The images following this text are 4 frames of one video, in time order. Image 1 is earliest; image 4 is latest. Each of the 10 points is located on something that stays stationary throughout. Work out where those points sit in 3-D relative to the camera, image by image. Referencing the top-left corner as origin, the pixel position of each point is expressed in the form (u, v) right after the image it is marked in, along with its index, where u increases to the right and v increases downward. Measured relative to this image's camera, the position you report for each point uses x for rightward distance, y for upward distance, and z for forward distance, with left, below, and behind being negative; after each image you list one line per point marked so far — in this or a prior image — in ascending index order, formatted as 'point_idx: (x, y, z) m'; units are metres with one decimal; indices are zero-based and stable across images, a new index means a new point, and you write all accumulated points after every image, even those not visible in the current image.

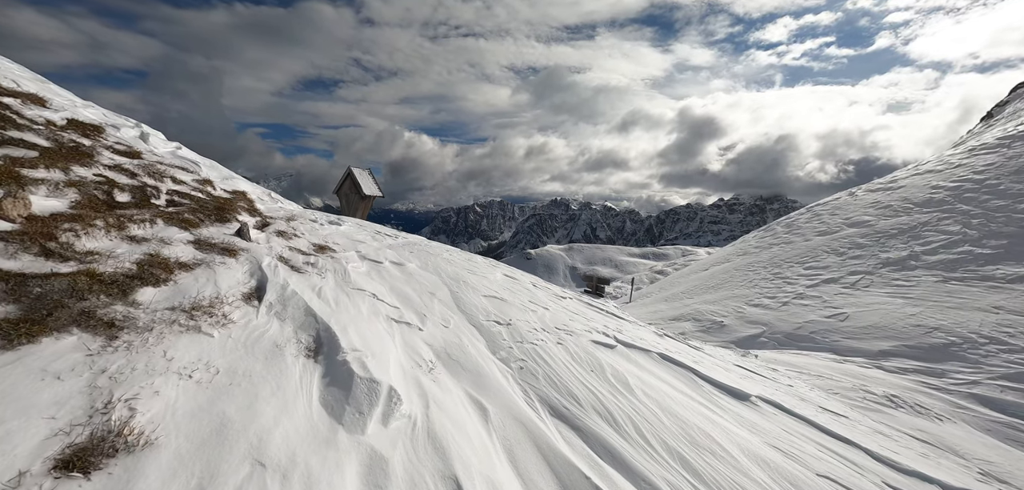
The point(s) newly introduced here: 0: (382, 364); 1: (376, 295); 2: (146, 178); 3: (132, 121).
0: (-1.5, -1.4, +4.6) m
1: (-2.4, -0.9, +7.1) m
2: (-7.3, +1.3, +8.0) m
3: (-13.1, +4.3, +13.9) m
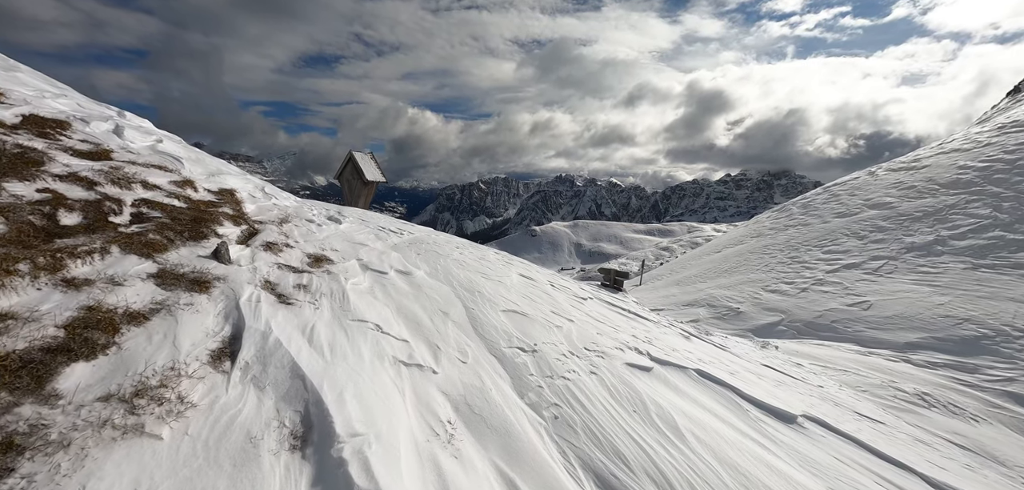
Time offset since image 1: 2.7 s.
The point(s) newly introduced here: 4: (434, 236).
0: (-1.1, -1.9, +3.6) m
1: (-2.0, -1.2, +6.0) m
2: (-6.9, +1.0, +6.9) m
3: (-12.7, +4.2, +12.6) m
4: (-2.9, +0.3, +14.4) m
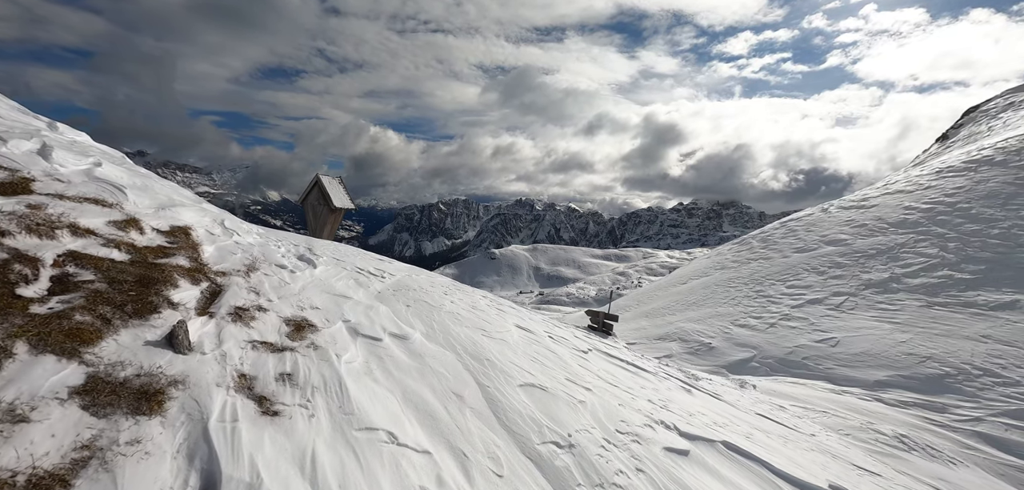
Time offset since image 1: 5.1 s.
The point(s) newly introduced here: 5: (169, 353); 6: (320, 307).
0: (-0.3, -2.7, +2.3) m
1: (-1.3, -2.2, +4.7) m
2: (-6.3, +0.1, +5.2) m
3: (-12.6, +3.1, +10.5) m
4: (-3.0, -1.1, +13.0) m
5: (-3.7, -1.2, +4.4) m
6: (-3.7, -1.2, +7.7) m
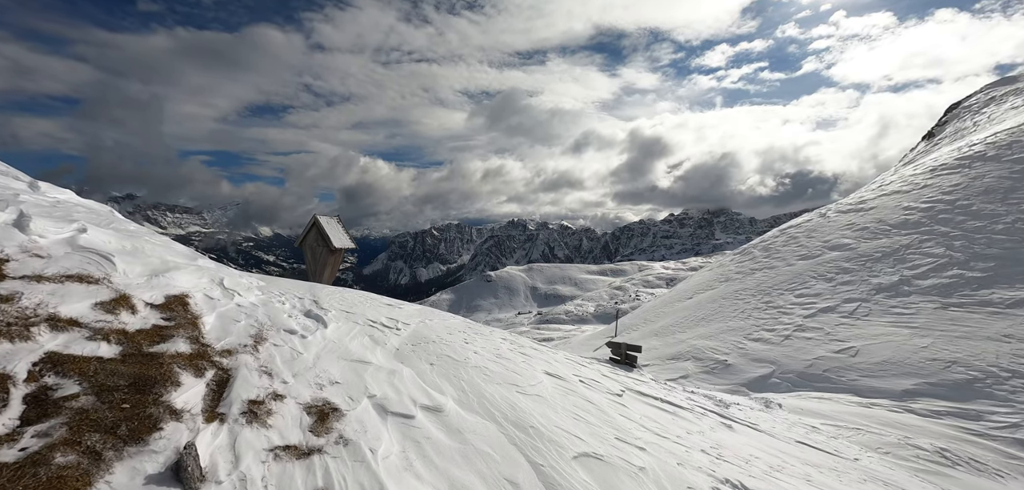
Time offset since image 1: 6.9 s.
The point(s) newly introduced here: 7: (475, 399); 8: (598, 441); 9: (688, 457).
0: (+0.6, -3.4, +1.4) m
1: (-0.5, -3.0, +3.8) m
2: (-5.6, -1.1, +4.4) m
3: (-12.2, +1.3, +9.7) m
4: (-2.4, -2.4, +12.2) m
5: (-3.0, -2.2, +3.6) m
6: (-2.9, -2.4, +6.9) m
7: (-0.7, -2.9, +7.7) m
8: (+1.5, -3.5, +7.2) m
9: (+3.5, -4.2, +8.0) m
